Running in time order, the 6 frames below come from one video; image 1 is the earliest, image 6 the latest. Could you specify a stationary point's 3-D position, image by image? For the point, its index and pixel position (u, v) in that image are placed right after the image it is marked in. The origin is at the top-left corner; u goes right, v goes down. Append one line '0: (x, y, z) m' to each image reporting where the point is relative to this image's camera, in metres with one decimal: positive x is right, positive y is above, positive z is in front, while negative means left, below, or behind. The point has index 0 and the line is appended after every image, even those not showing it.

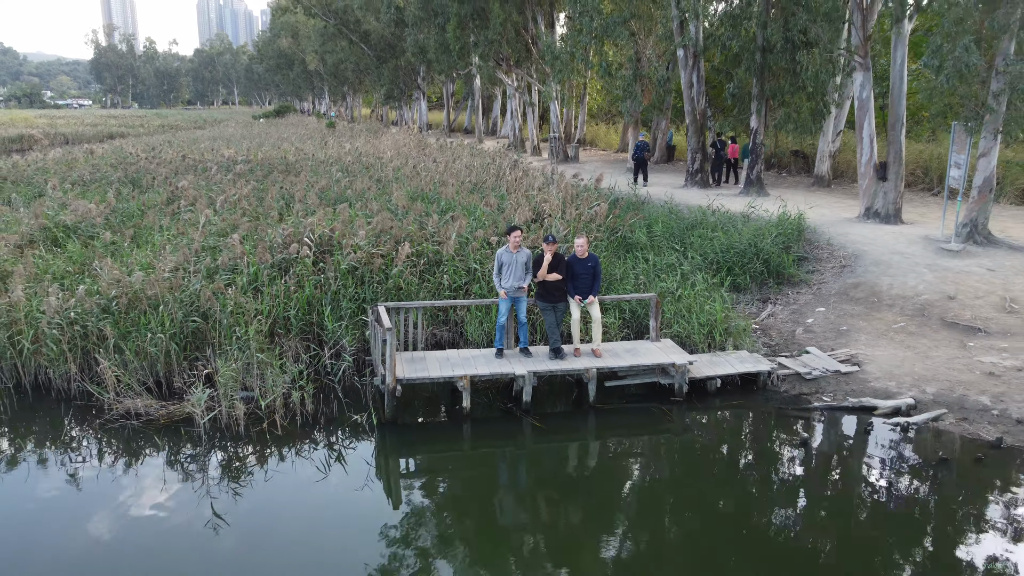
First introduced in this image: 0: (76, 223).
0: (-3.7, +0.5, +6.9) m
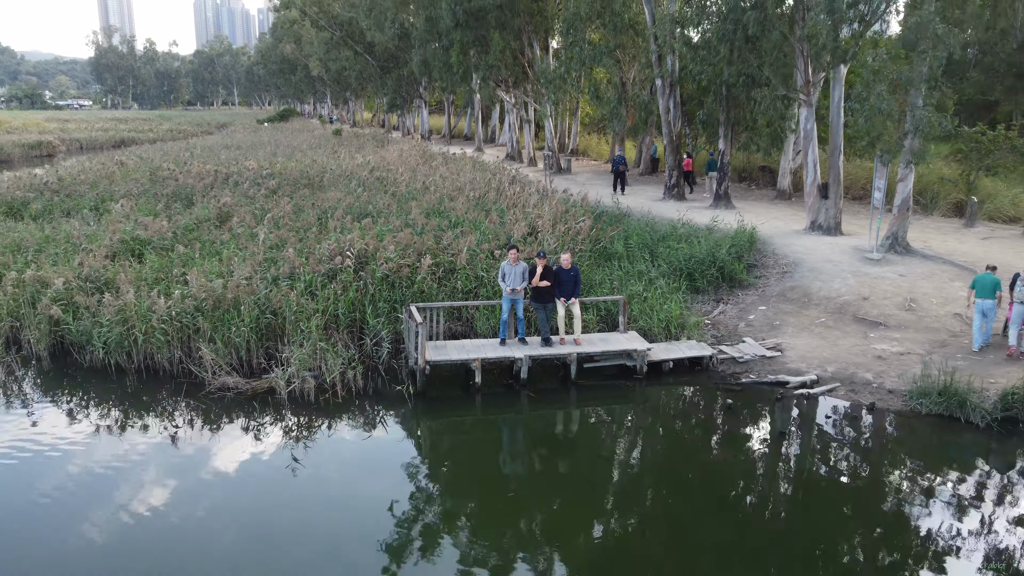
0: (-3.7, +0.5, +8.3) m
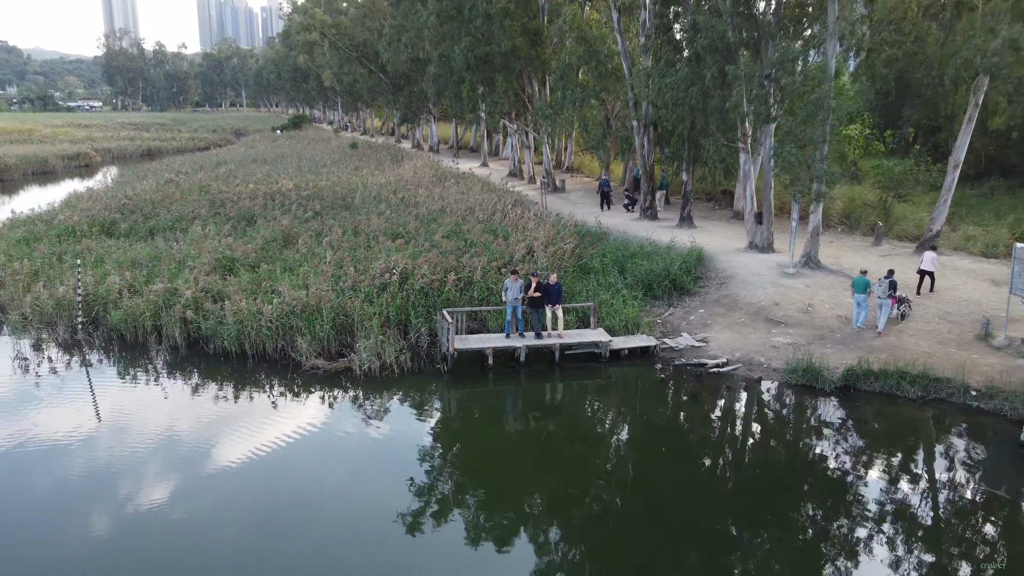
0: (-3.7, +0.4, +10.9) m
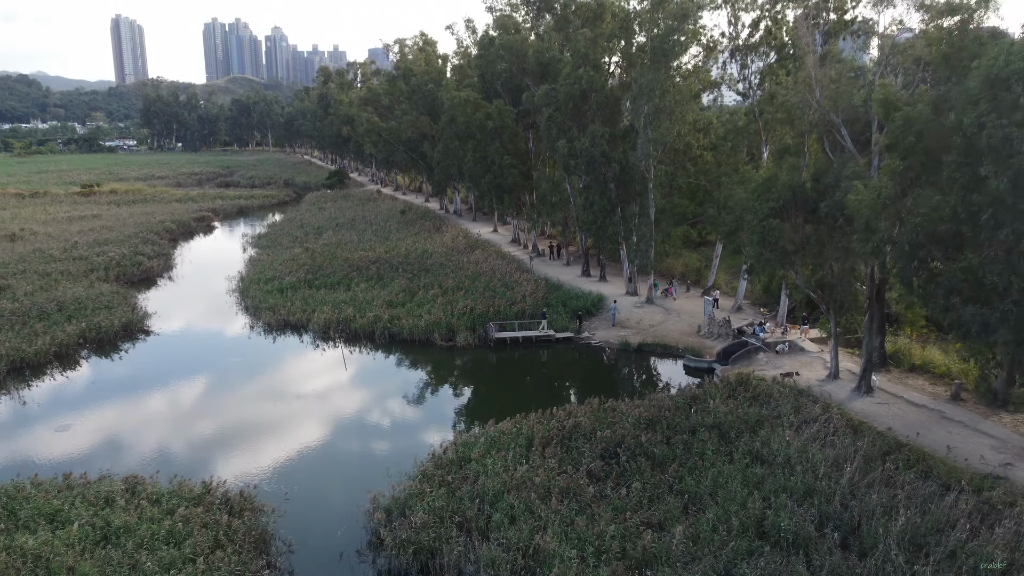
0: (-3.6, -0.4, +24.2) m
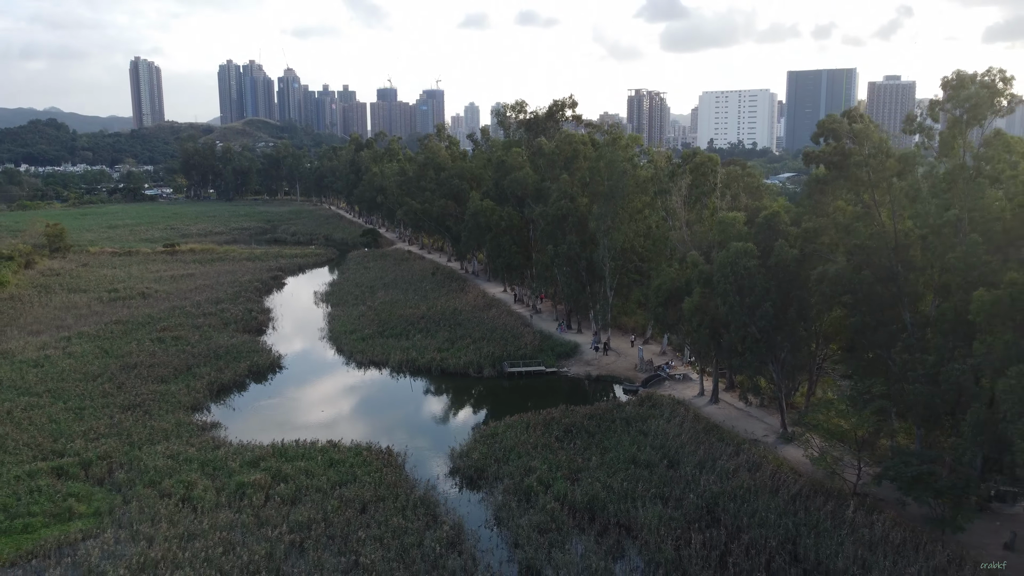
0: (-3.3, -2.7, +37.0) m
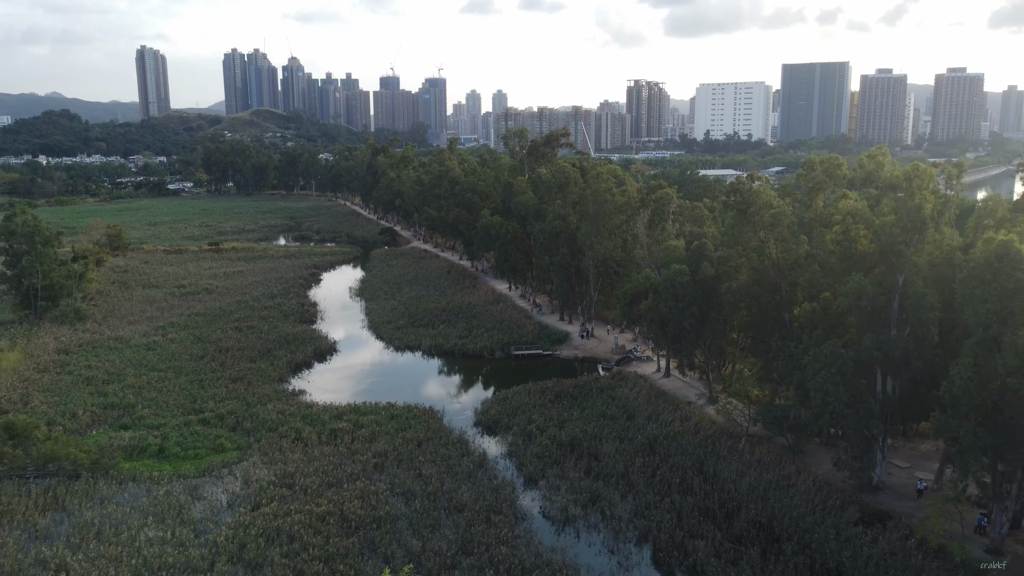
0: (-3.0, -2.7, +47.1) m
